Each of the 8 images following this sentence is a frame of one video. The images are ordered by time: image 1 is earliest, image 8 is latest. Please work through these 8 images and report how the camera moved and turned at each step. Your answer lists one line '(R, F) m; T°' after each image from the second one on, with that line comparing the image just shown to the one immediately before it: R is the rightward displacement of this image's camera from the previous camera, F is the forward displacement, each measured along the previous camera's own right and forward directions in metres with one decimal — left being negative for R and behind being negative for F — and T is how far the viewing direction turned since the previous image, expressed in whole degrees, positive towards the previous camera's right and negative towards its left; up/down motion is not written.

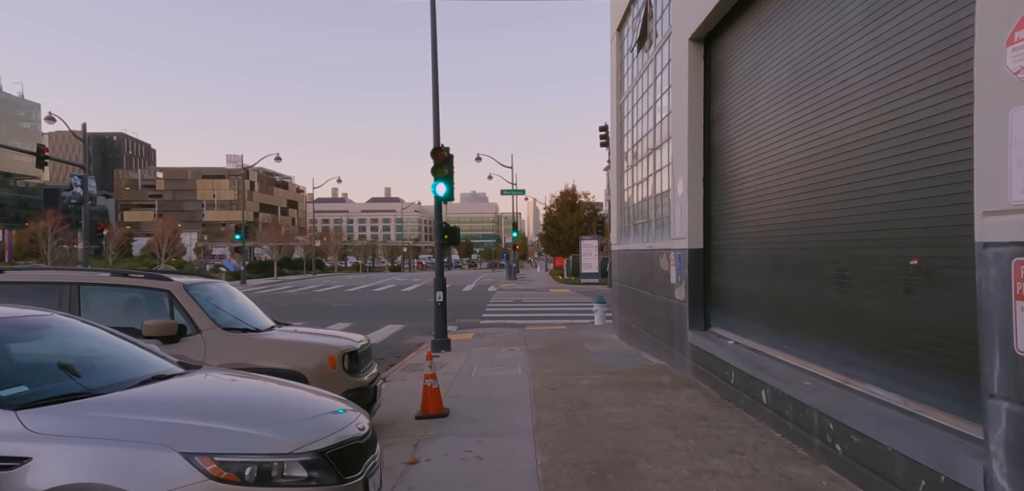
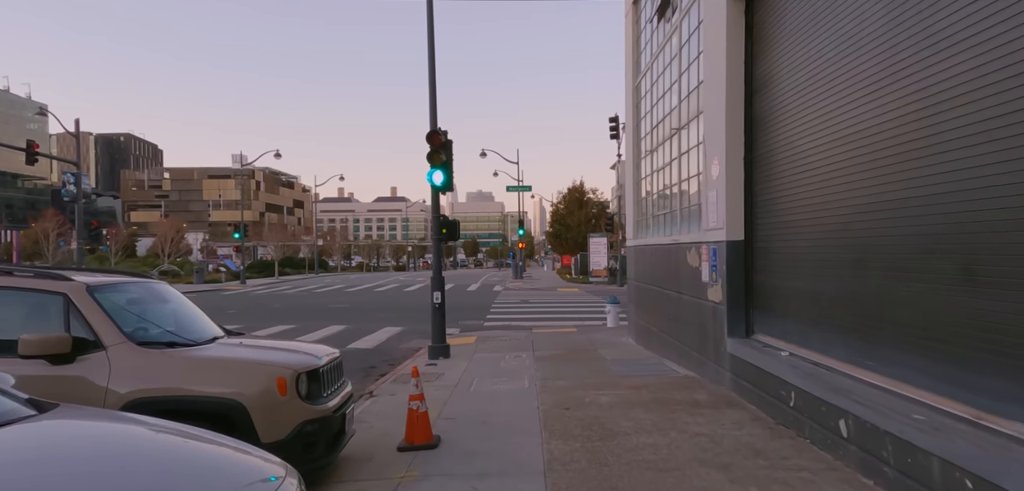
(0.0, +1.4) m; -1°
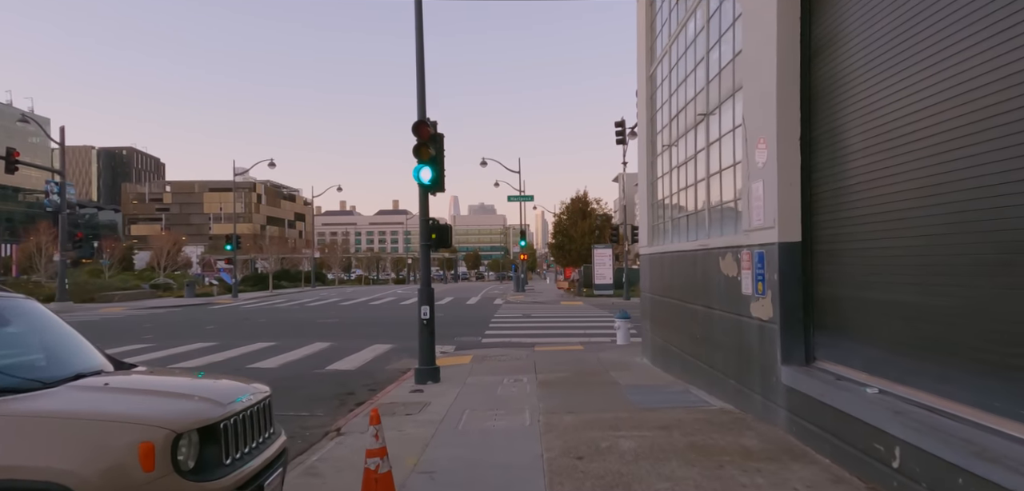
(+0.1, +1.6) m; 0°
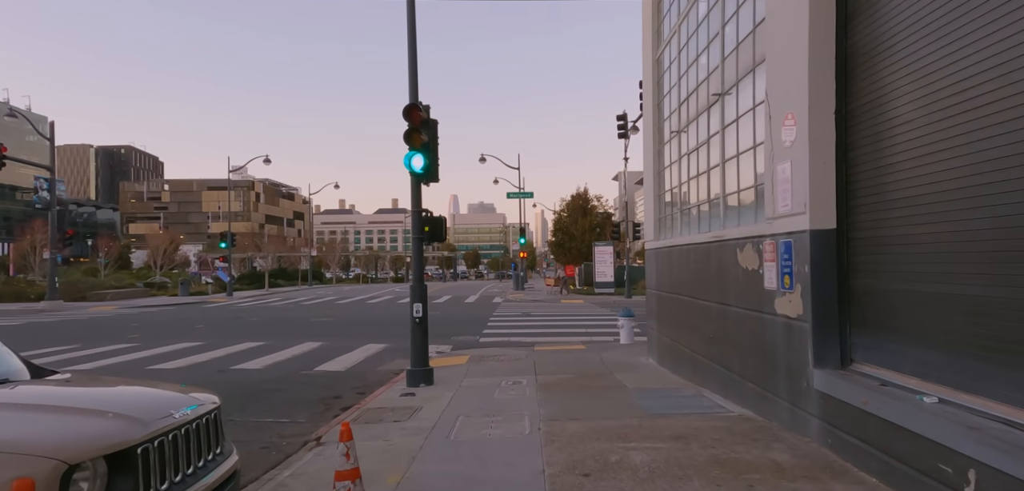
(0.0, +0.7) m; 0°
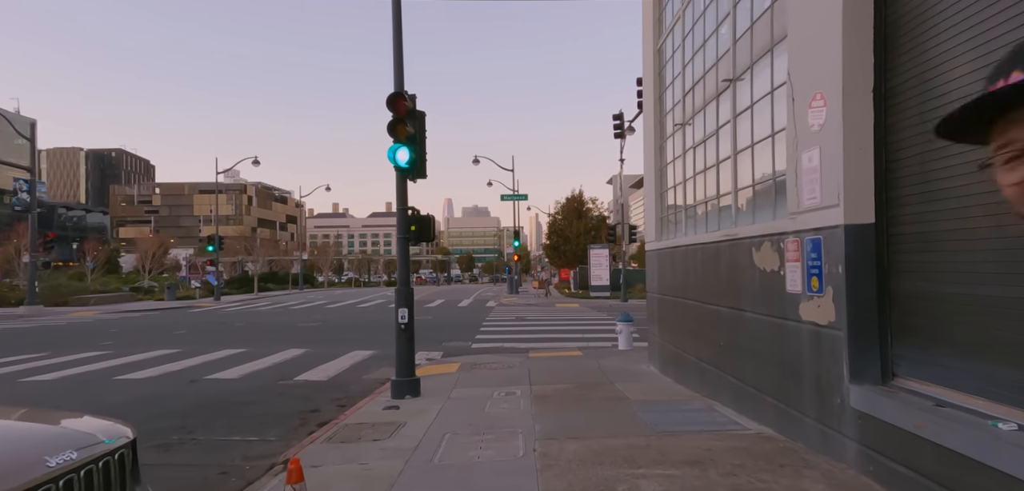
(0.0, +0.7) m; +1°
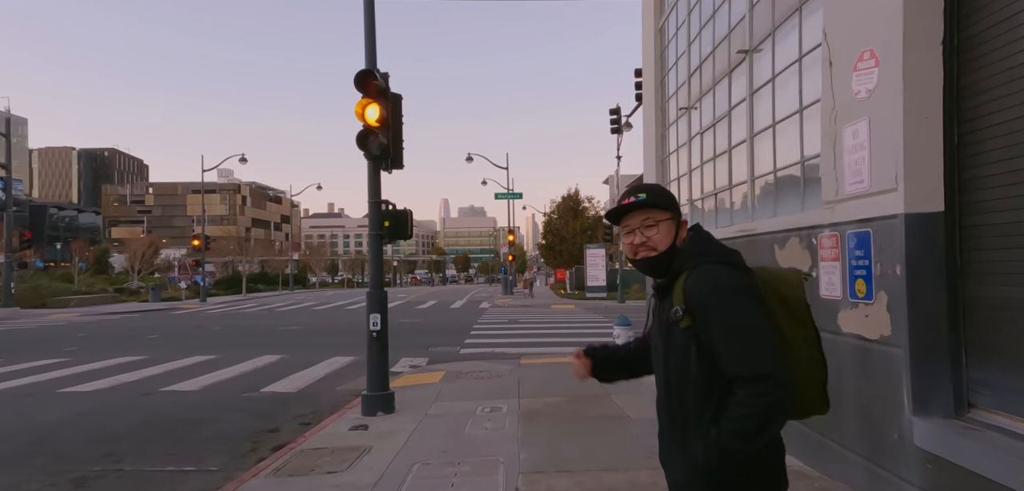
(+0.2, +1.0) m; 0°
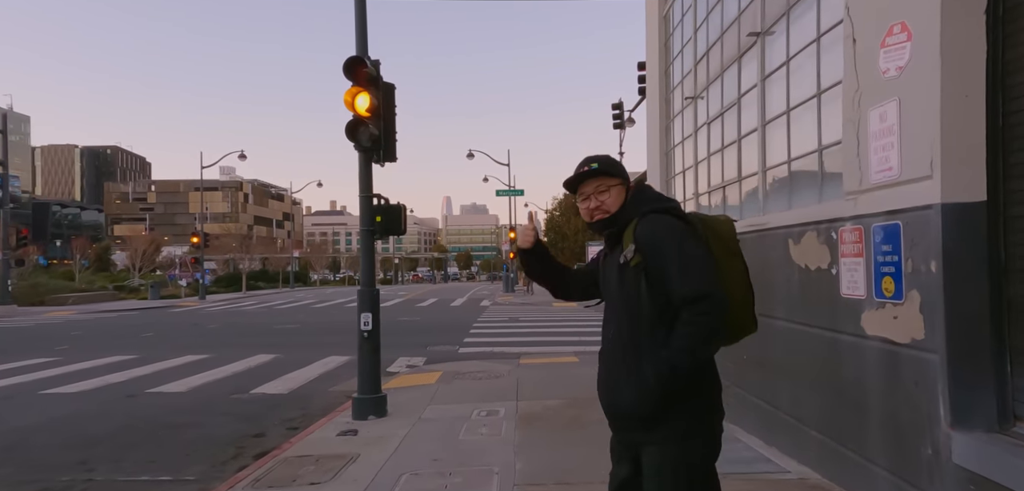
(+0.1, +0.4) m; 0°
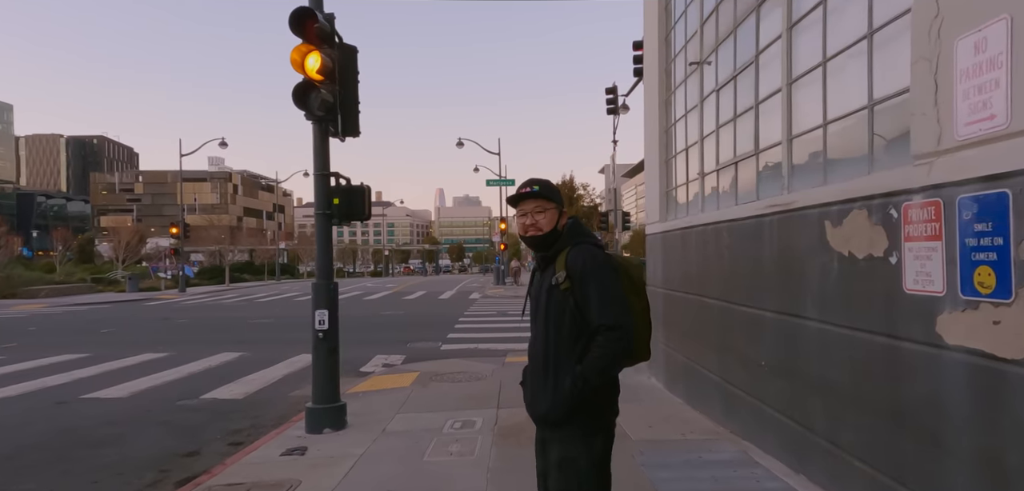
(+0.2, +1.1) m; +1°
